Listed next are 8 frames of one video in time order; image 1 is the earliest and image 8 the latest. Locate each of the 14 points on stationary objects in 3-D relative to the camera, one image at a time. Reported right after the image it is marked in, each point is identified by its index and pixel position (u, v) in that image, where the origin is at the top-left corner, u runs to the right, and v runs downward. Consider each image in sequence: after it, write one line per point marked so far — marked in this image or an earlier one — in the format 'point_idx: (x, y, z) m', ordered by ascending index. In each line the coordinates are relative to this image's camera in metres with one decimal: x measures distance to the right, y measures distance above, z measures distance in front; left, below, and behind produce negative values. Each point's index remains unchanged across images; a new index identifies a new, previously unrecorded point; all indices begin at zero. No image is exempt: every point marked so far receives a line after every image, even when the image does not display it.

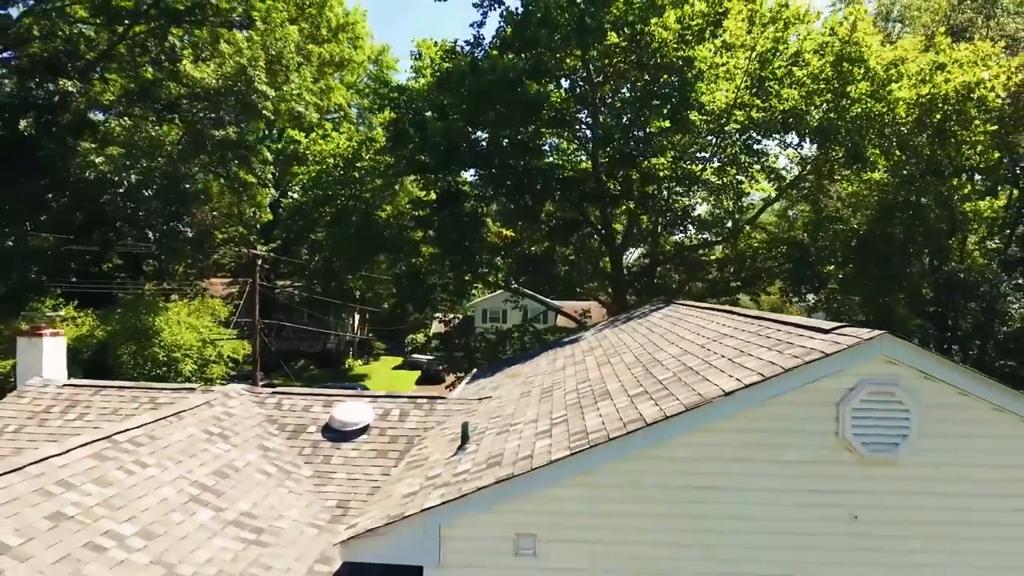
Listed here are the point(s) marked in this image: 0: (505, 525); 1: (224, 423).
0: (-0.1, -1.9, +6.3) m
1: (-3.6, -1.7, +10.2) m
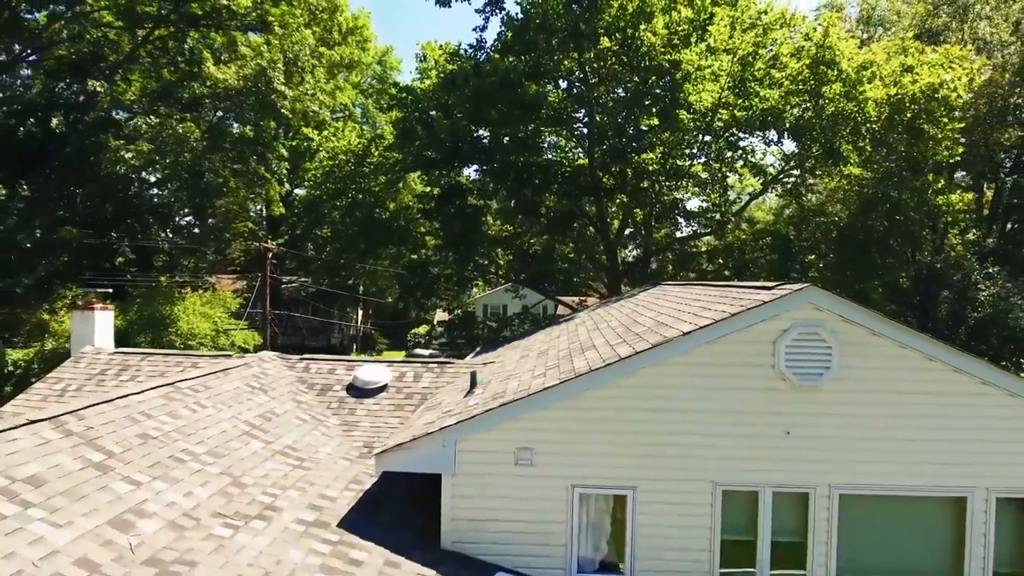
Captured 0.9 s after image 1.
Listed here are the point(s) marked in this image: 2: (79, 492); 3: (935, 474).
0: (0.0, -1.5, +7.9) m
1: (-3.6, -1.3, +11.7) m
2: (-3.5, -1.6, +6.5) m
3: (+4.1, -1.8, +7.7) m
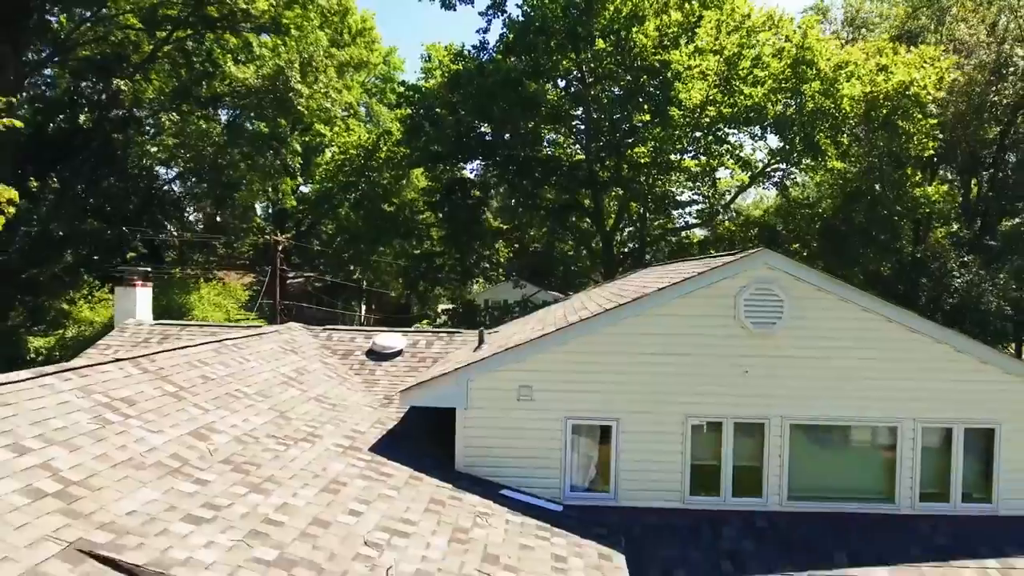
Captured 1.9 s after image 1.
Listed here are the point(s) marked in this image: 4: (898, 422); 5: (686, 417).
0: (0.0, -1.1, +9.3) m
1: (-3.6, -0.9, +13.2) m
2: (-3.4, -1.2, +7.9) m
3: (+4.1, -1.4, +9.2) m
4: (+4.4, -1.5, +9.2) m
5: (+2.0, -1.5, +9.3) m
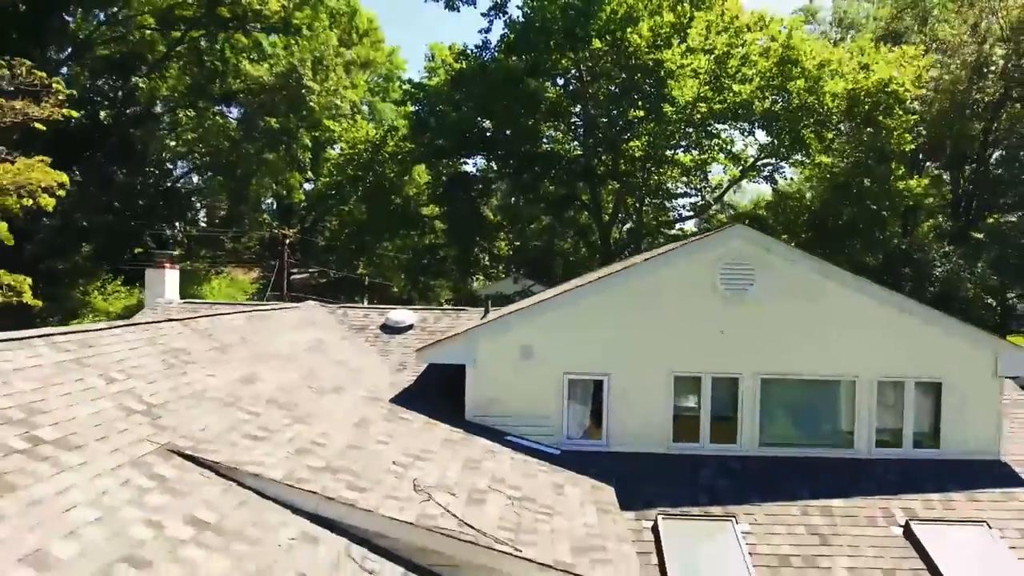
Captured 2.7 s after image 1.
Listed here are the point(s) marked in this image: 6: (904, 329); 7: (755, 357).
0: (0.0, -0.7, +10.5) m
1: (-3.6, -0.5, +14.4) m
2: (-3.4, -0.8, +9.1) m
3: (+4.1, -1.0, +10.4) m
4: (+4.4, -1.1, +10.4) m
5: (+2.0, -1.1, +10.5) m
6: (+5.0, -0.5, +10.3) m
7: (+3.1, -0.9, +10.4) m
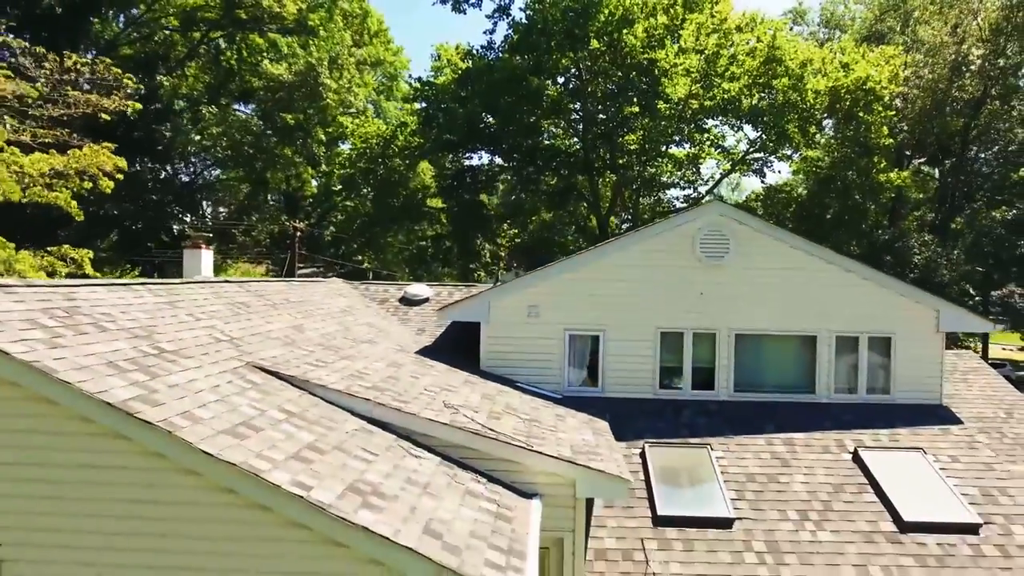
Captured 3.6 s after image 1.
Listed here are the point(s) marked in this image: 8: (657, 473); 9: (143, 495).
0: (+0.2, -0.2, +12.2) m
1: (-3.4, -0.1, +16.1) m
2: (-3.3, -0.3, +10.8) m
3: (+4.3, -0.5, +12.0) m
4: (+4.6, -0.7, +12.0) m
5: (+2.2, -0.6, +12.1) m
6: (+5.1, 0.0, +11.9) m
7: (+3.3, -0.4, +12.1) m
8: (+1.8, -2.3, +10.2) m
9: (-2.5, -1.4, +5.5) m
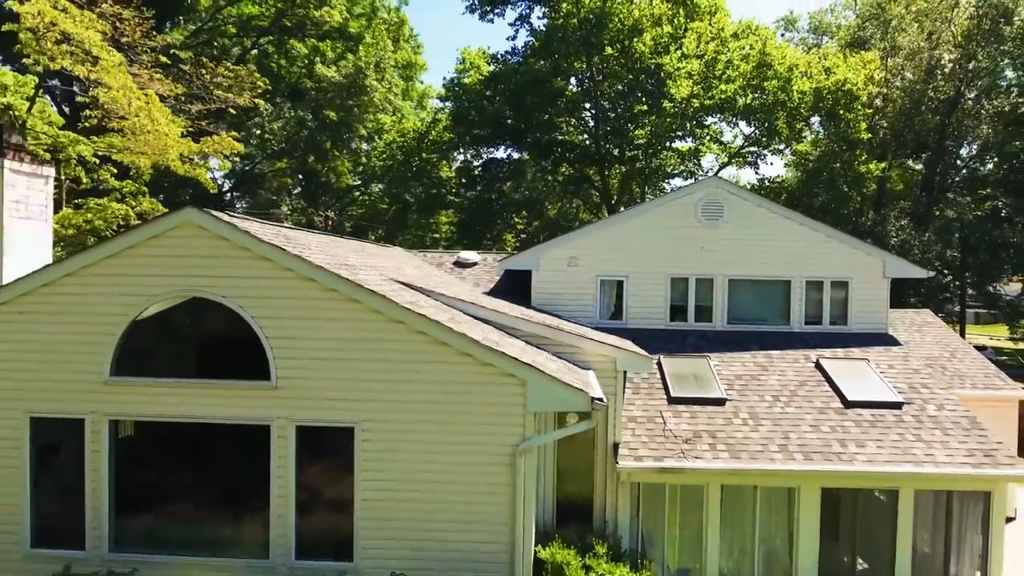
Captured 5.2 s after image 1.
0: (+1.0, +0.7, +15.8) m
1: (-2.6, +0.8, +19.6) m
2: (-2.4, +0.5, +14.4) m
3: (+5.1, +0.4, +15.6) m
4: (+5.4, +0.2, +15.6) m
5: (+3.0, +0.3, +15.7) m
6: (+6.0, +0.8, +15.5) m
7: (+4.1, +0.5, +15.6) m
8: (+2.7, -1.5, +13.7) m
9: (-1.6, -0.5, +9.1) m
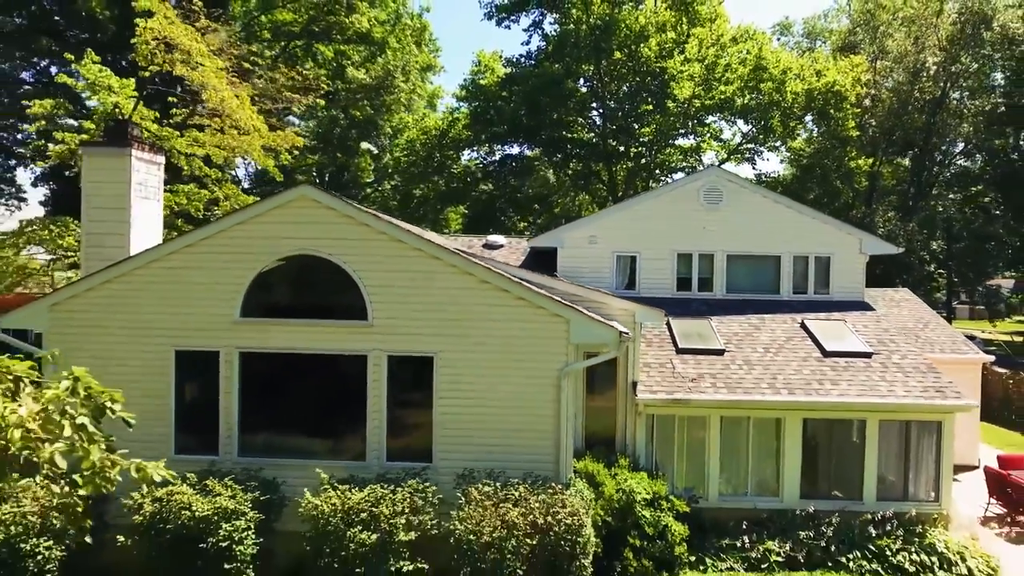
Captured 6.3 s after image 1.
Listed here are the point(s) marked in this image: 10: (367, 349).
0: (+1.7, +1.2, +18.3) m
1: (-1.9, +1.4, +22.1) m
2: (-1.8, +1.1, +16.9) m
3: (+5.8, +0.9, +18.1) m
4: (+6.1, +0.8, +18.2) m
5: (+3.7, +0.8, +18.2) m
6: (+6.6, +1.4, +18.1) m
7: (+4.8, +1.0, +18.2) m
8: (+3.3, -0.9, +16.3) m
9: (-1.0, 0.0, +11.6) m
10: (-2.1, -0.9, +11.7) m
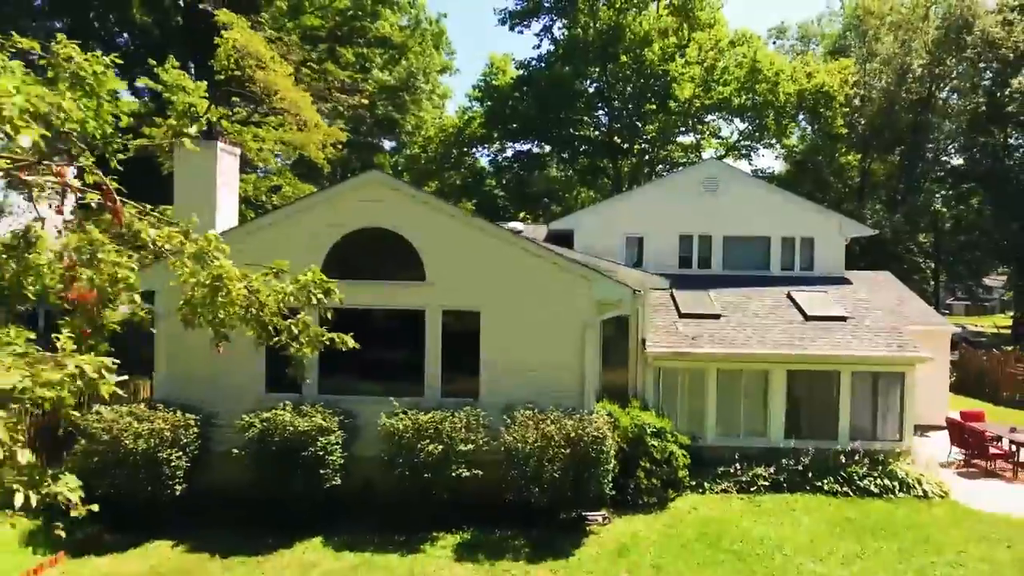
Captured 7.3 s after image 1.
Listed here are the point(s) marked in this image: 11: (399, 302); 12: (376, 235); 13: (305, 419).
0: (+2.2, +1.8, +20.8) m
1: (-1.4, +2.0, +24.7) m
2: (-1.2, +1.7, +19.4) m
3: (+6.3, +1.5, +20.6) m
4: (+6.7, +1.4, +20.7) m
5: (+4.2, +1.4, +20.7) m
6: (+7.2, +2.0, +20.6) m
7: (+5.3, +1.6, +20.7) m
8: (+3.9, -0.3, +18.8) m
9: (-0.4, +0.6, +14.1) m
10: (-1.5, -0.3, +14.2) m
11: (-2.0, -0.2, +14.2) m
12: (-2.4, +0.9, +14.3) m
13: (-3.3, -2.1, +12.7) m
